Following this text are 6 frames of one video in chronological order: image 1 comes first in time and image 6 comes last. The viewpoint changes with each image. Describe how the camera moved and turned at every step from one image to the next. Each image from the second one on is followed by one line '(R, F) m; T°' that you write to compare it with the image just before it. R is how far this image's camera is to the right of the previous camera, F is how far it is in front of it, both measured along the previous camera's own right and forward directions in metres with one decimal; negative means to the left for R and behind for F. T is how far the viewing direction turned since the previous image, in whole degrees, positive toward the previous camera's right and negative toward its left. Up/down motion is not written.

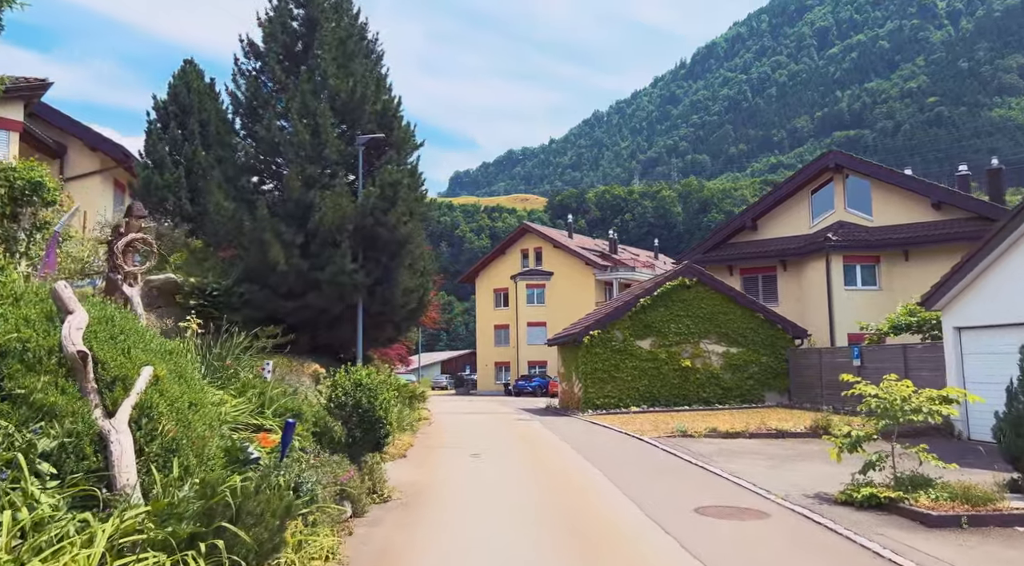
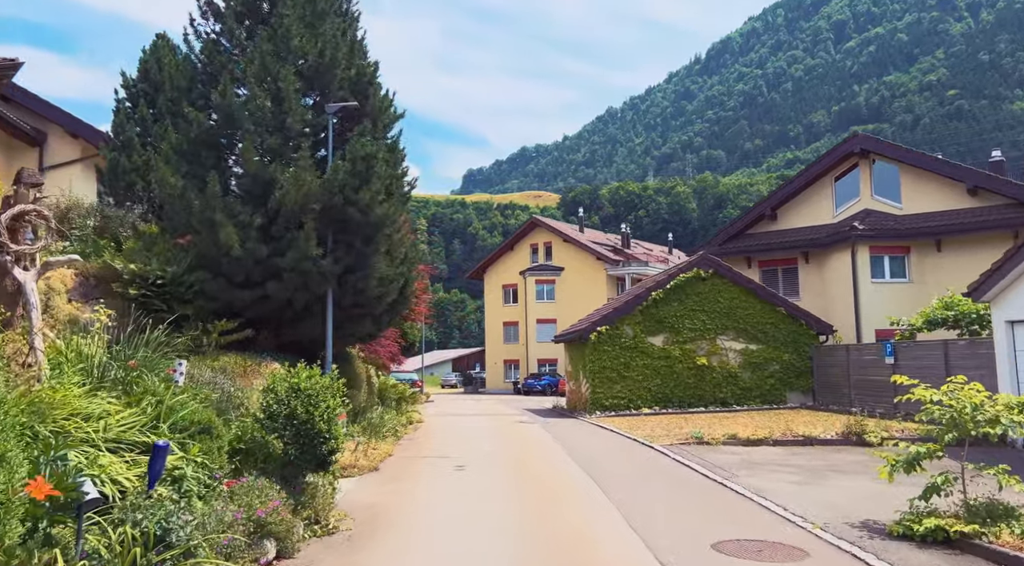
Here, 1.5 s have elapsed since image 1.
(+0.5, +1.9) m; -1°
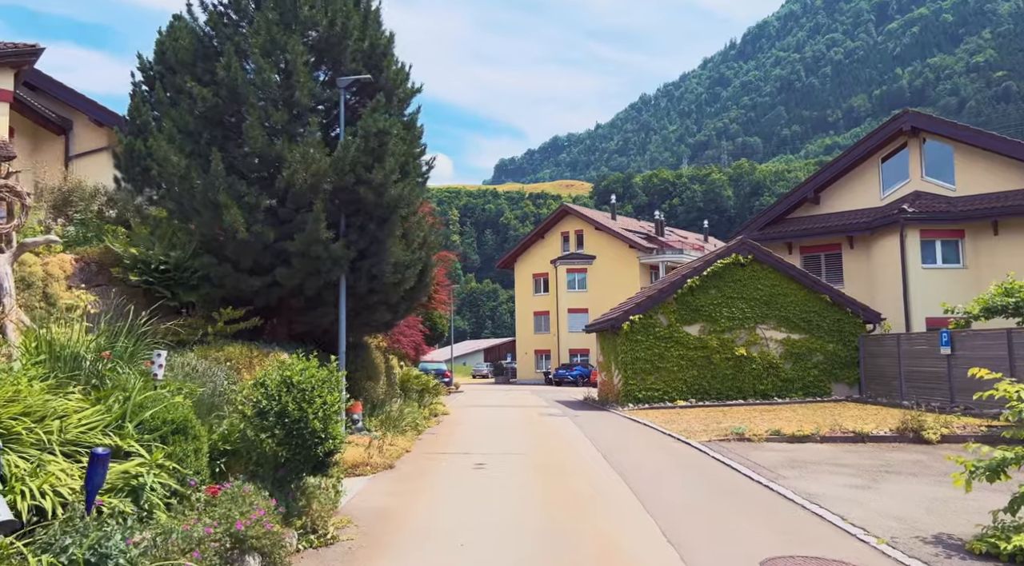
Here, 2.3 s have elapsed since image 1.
(+0.1, +1.0) m; -3°
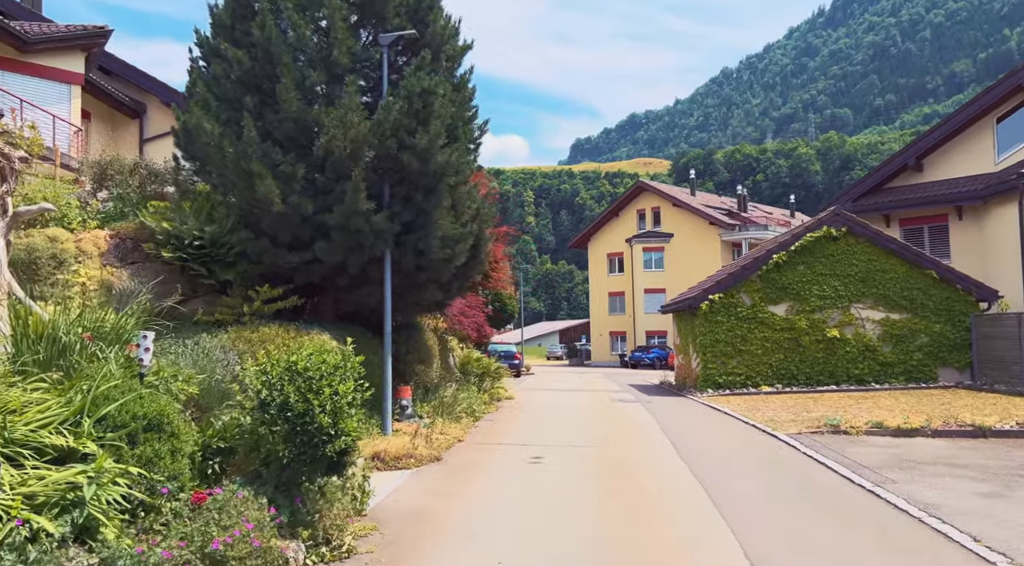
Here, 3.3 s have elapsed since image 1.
(+0.3, +1.3) m; -6°
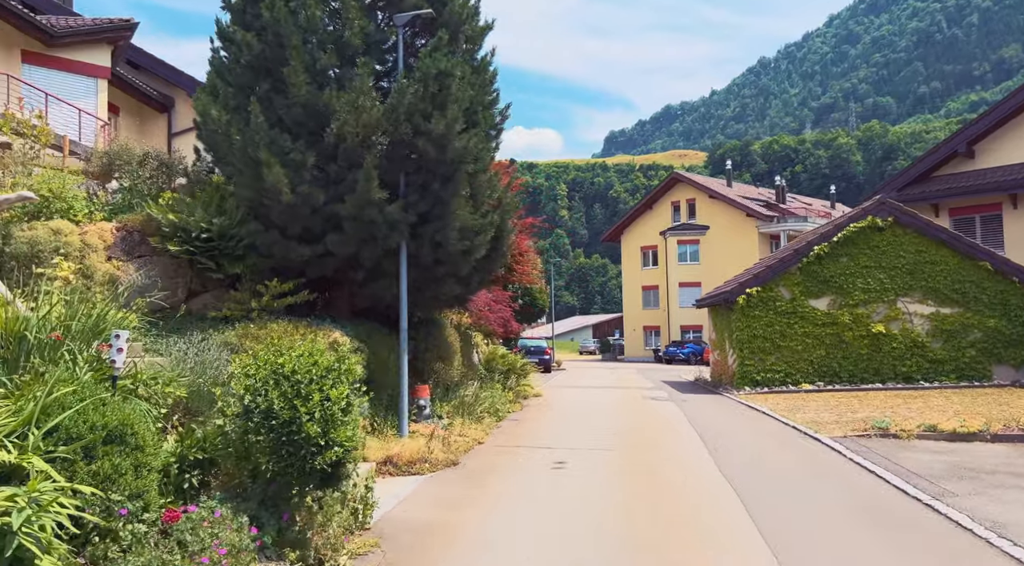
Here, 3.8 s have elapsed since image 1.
(+0.2, +0.7) m; -3°
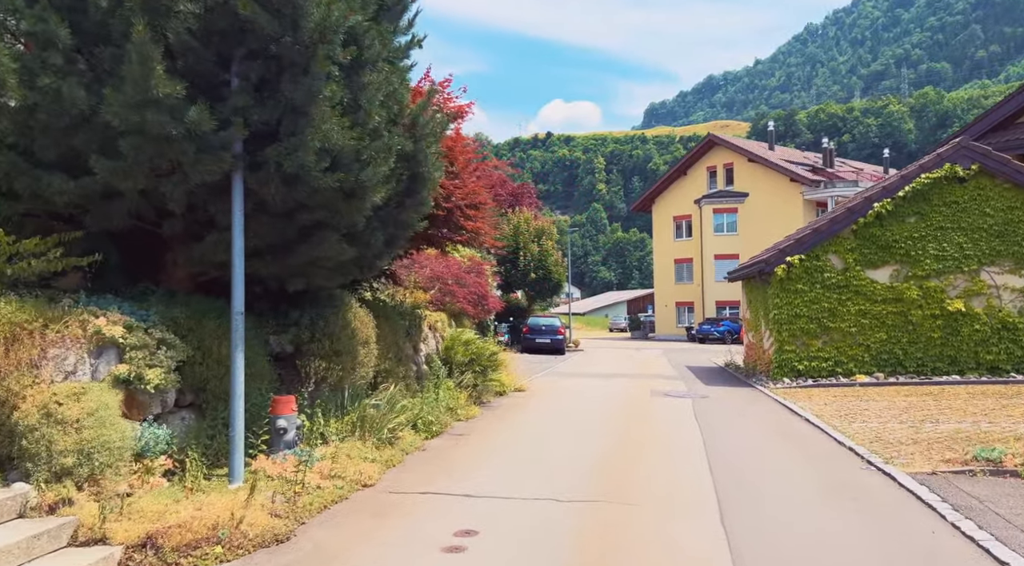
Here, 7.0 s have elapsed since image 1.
(+1.5, +4.2) m; -3°
